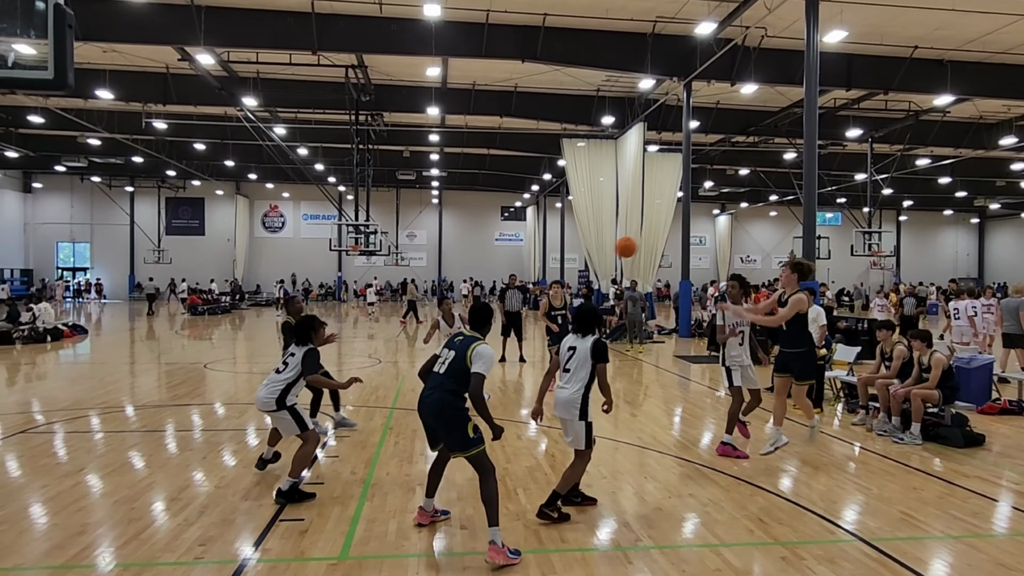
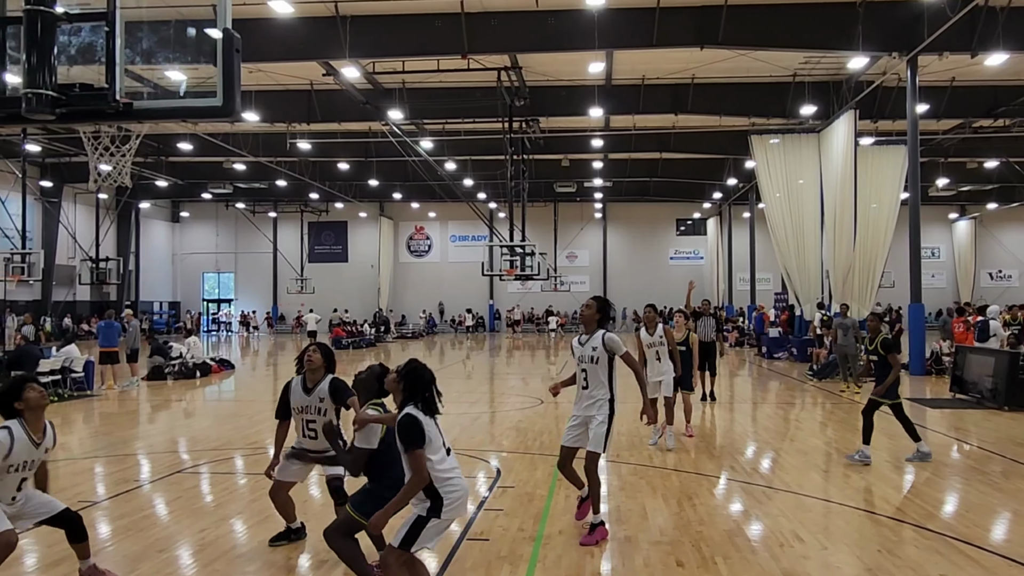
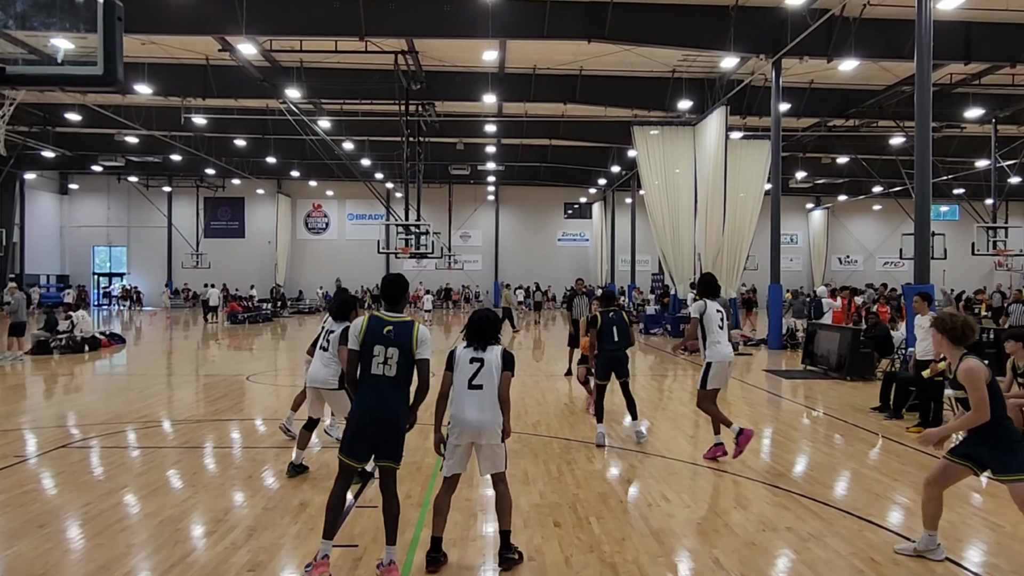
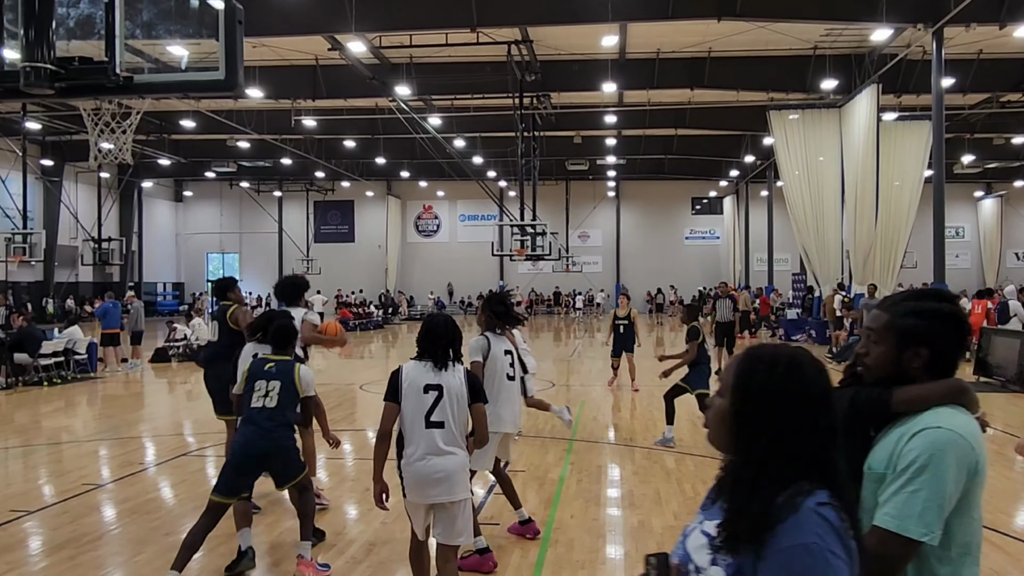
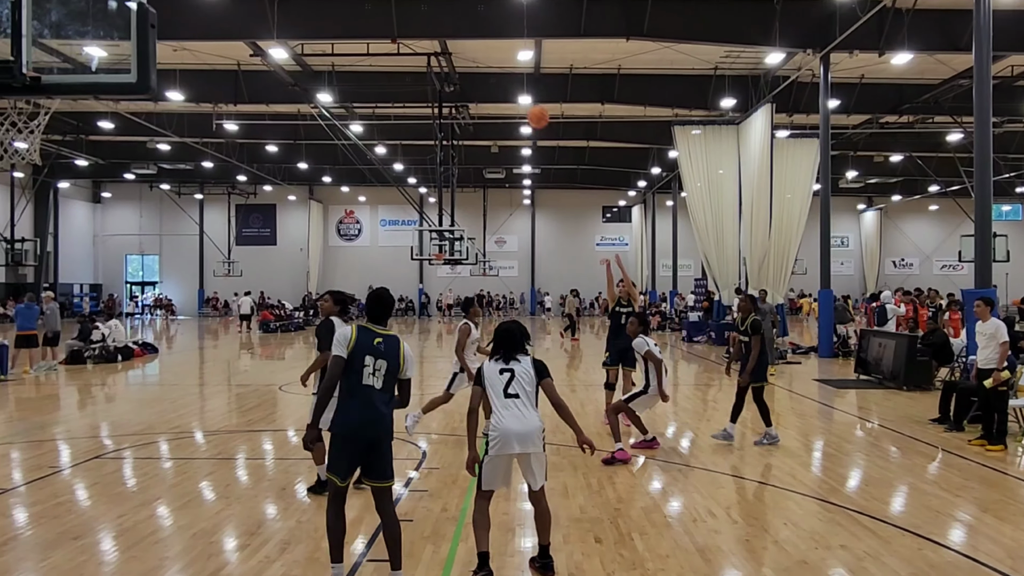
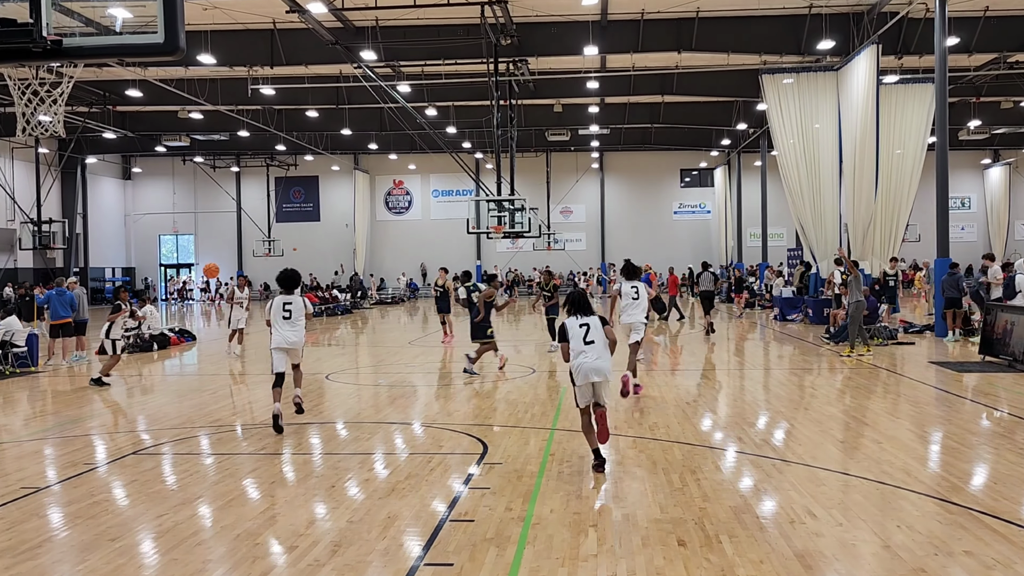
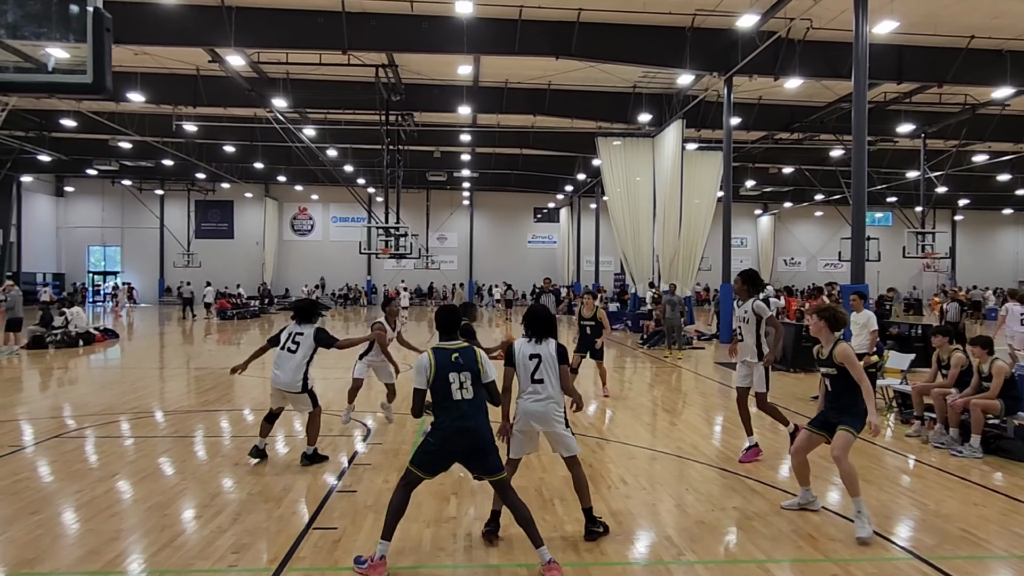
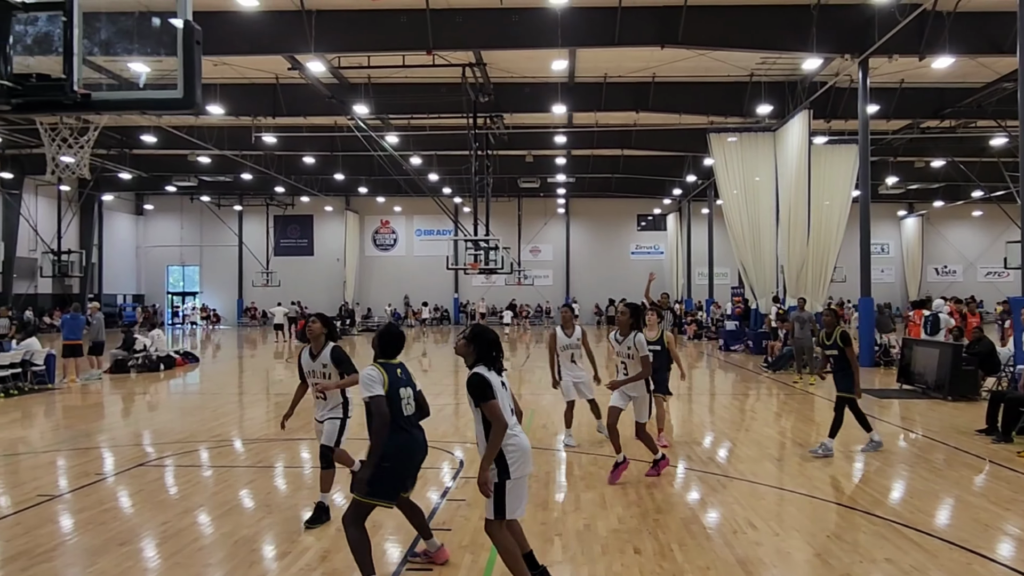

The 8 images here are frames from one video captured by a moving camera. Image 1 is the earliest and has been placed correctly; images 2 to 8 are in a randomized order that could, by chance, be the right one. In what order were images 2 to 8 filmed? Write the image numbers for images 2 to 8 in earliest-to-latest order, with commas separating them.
7, 3, 5, 8, 2, 4, 6
